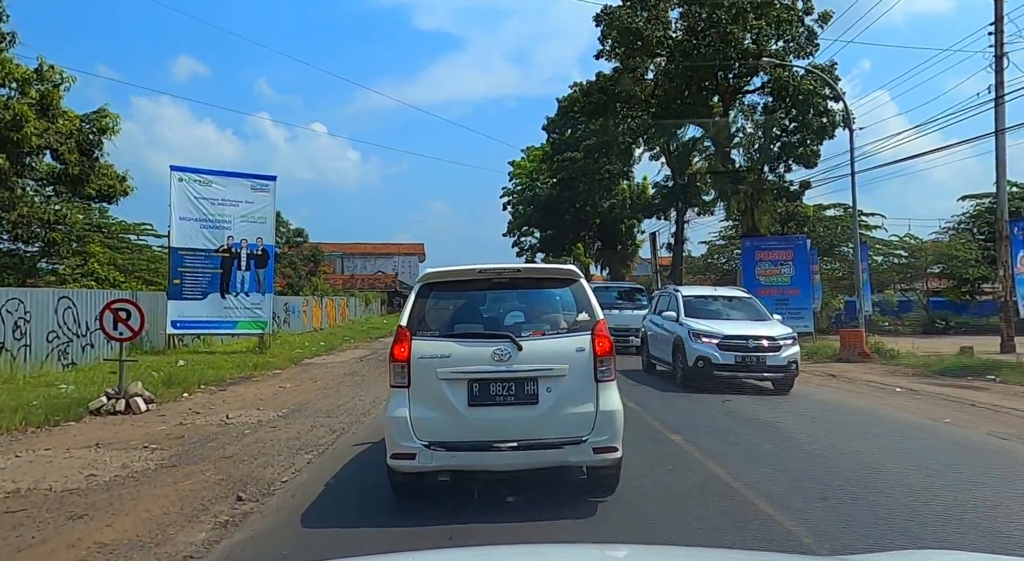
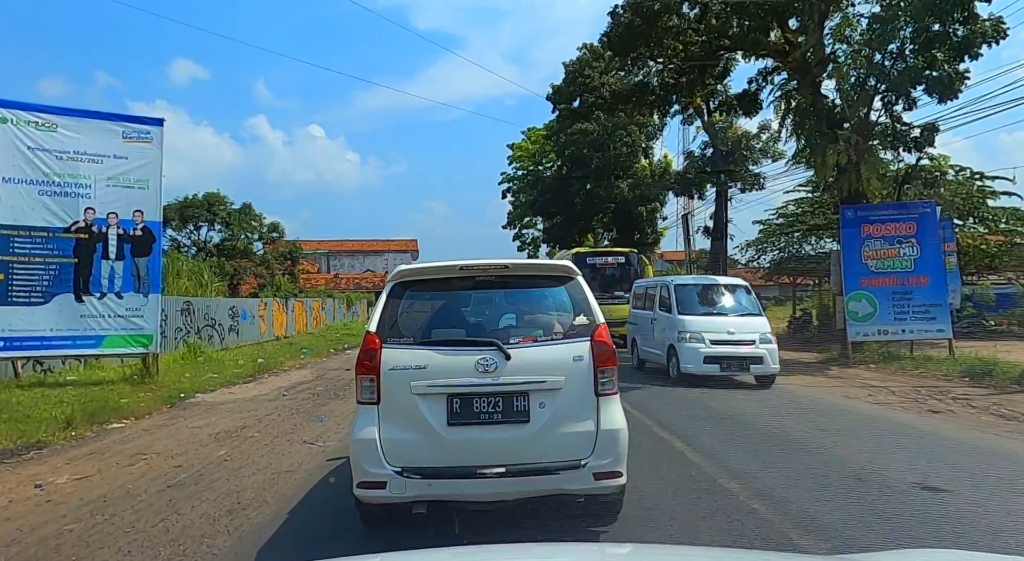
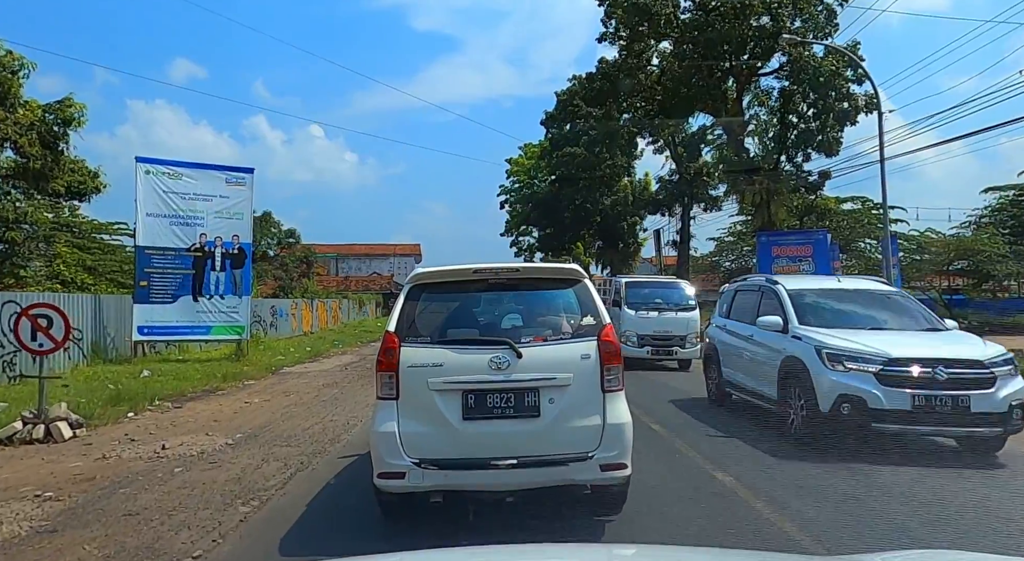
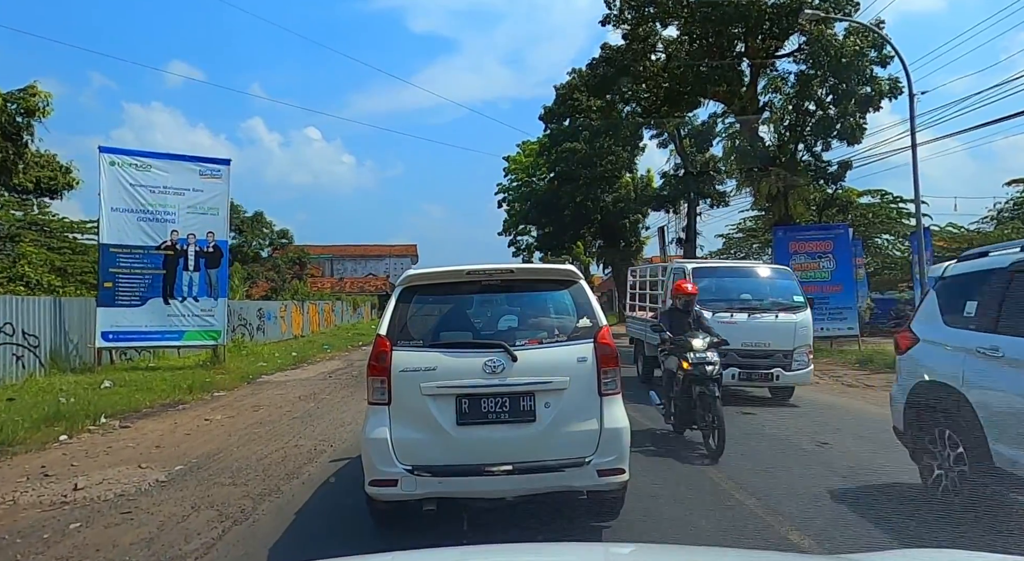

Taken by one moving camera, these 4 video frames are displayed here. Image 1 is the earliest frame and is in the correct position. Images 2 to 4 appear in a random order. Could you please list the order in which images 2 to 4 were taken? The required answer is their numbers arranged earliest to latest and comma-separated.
3, 4, 2
